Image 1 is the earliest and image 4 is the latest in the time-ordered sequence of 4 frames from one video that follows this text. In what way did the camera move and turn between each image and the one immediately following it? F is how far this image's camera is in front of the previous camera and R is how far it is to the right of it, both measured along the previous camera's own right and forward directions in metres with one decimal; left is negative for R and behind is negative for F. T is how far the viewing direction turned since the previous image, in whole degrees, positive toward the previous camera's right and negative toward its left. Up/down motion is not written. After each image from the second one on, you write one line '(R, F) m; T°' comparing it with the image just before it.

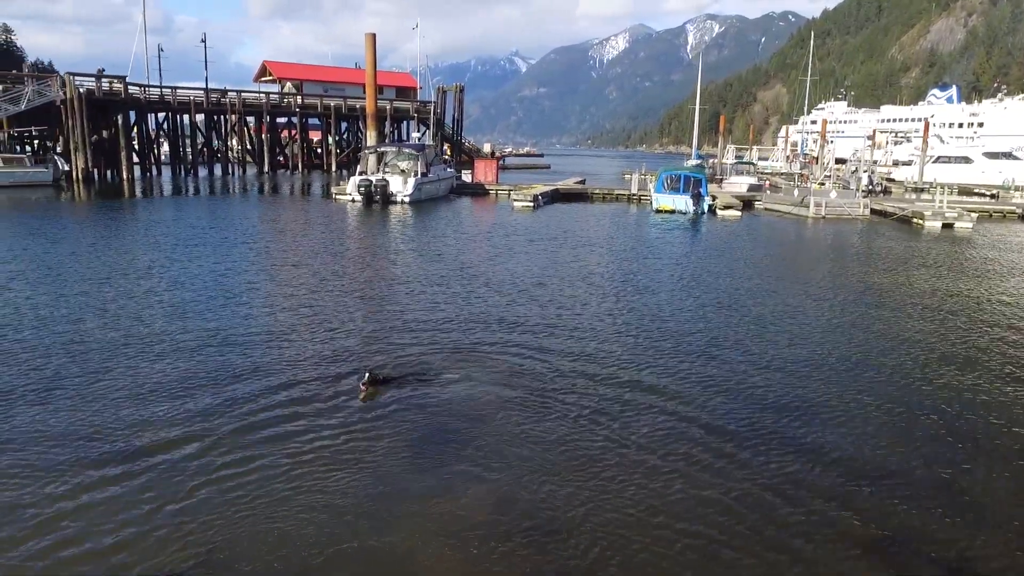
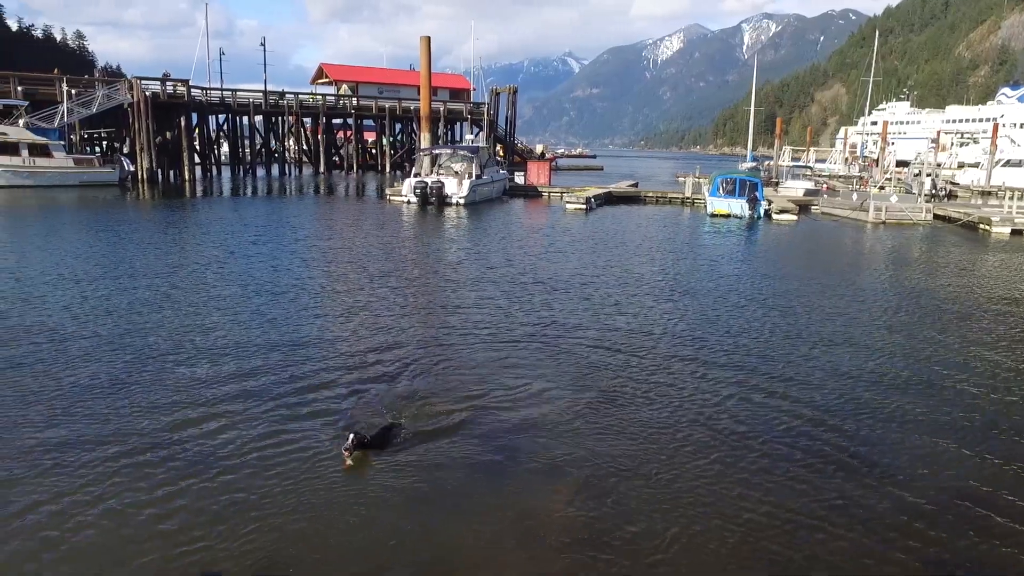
(0.0, -0.1) m; -4°
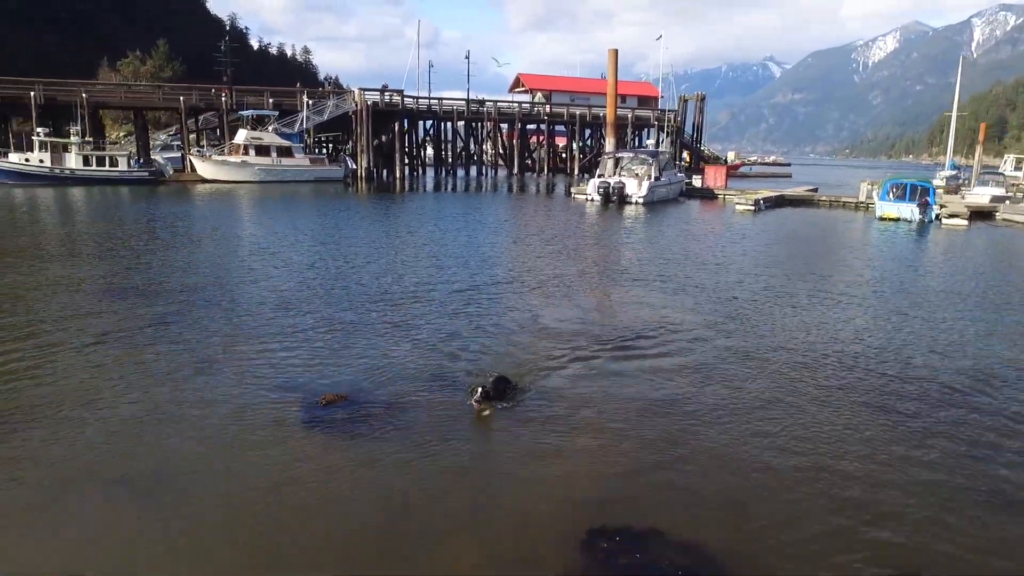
(+0.5, -2.5) m; -13°
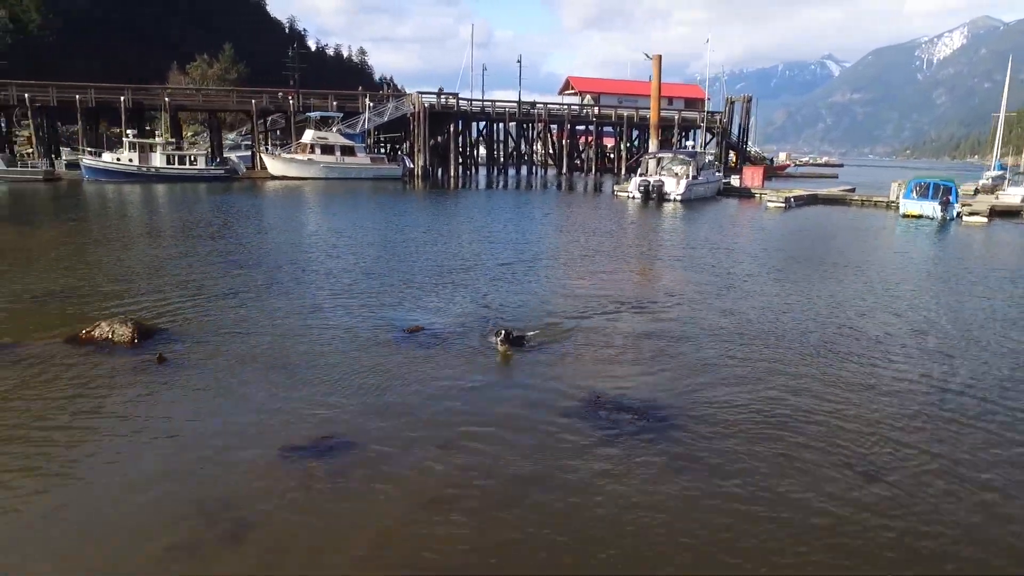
(+0.2, -2.0) m; -4°
